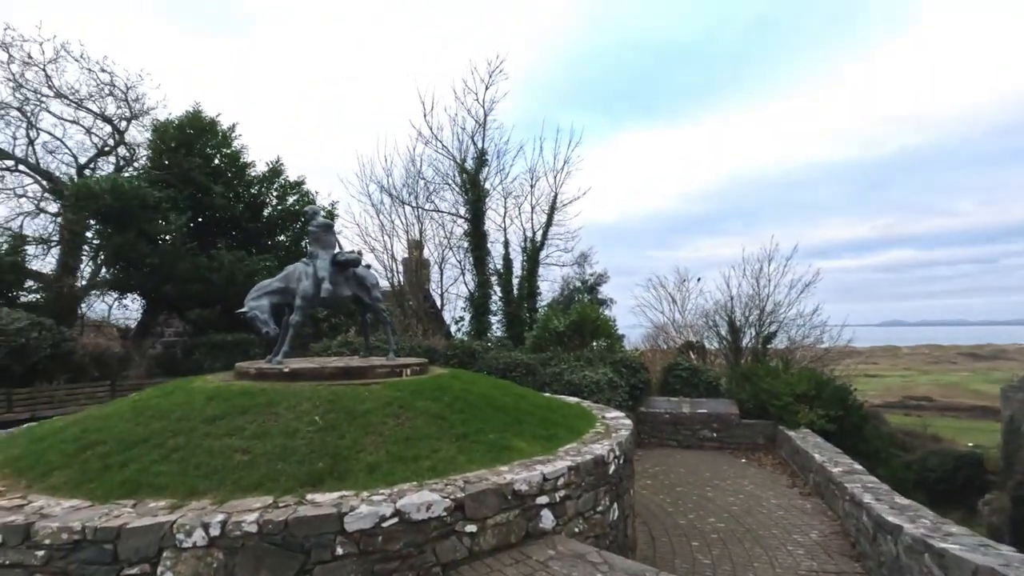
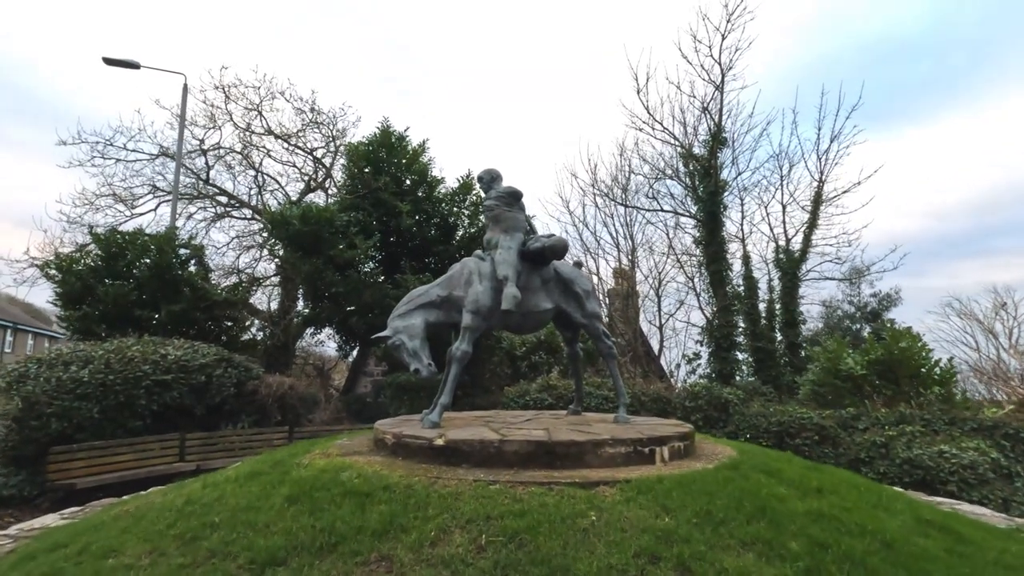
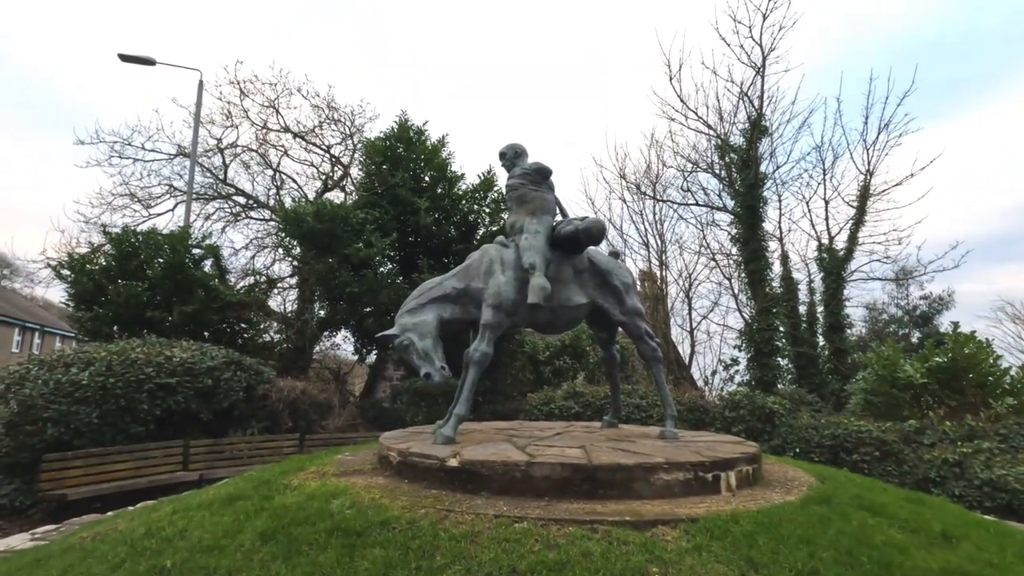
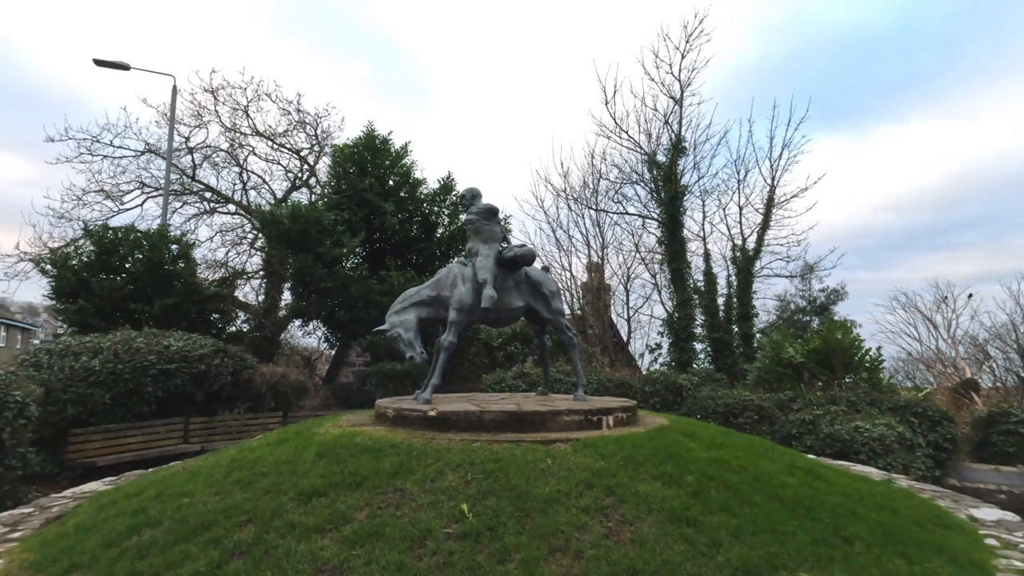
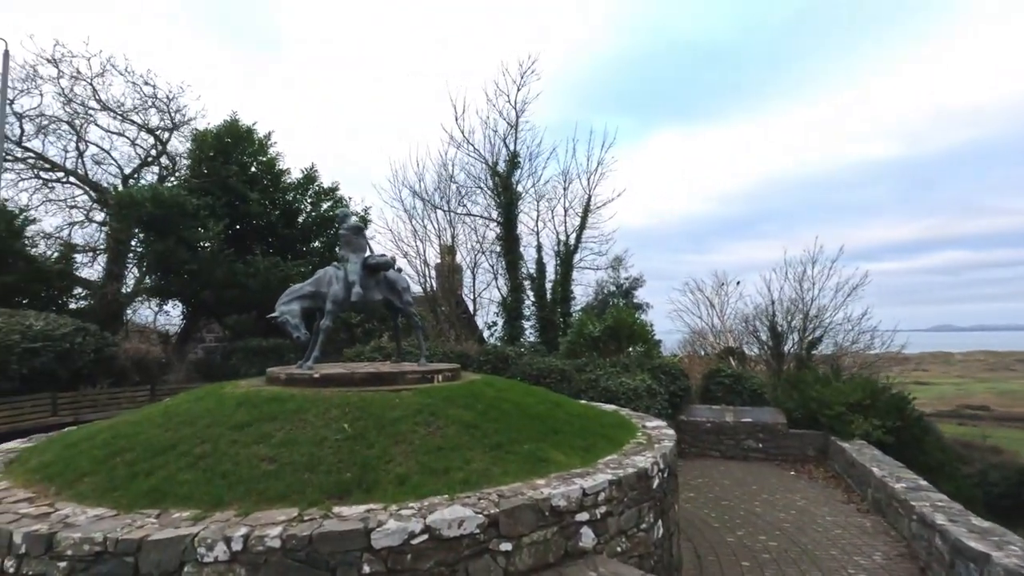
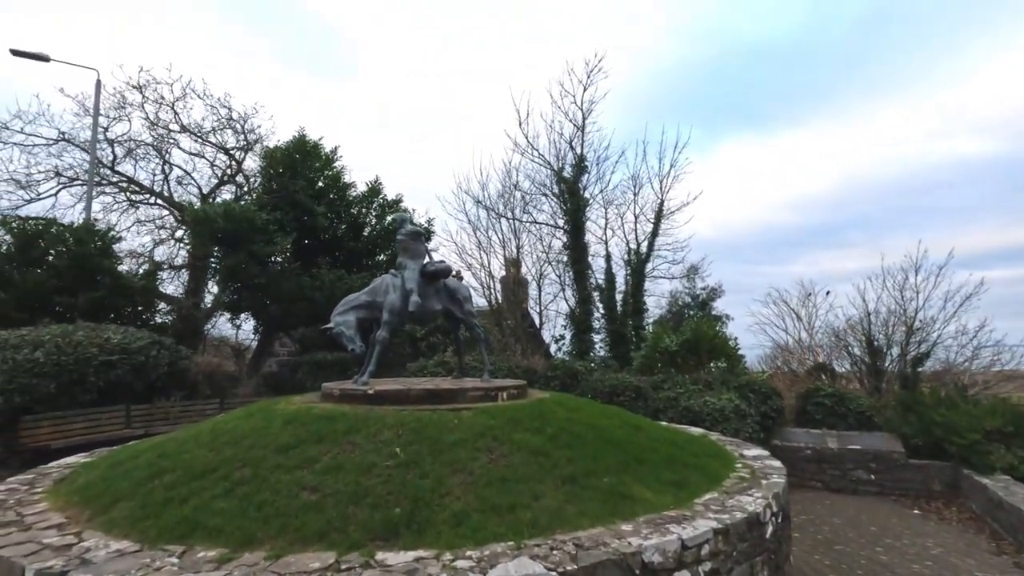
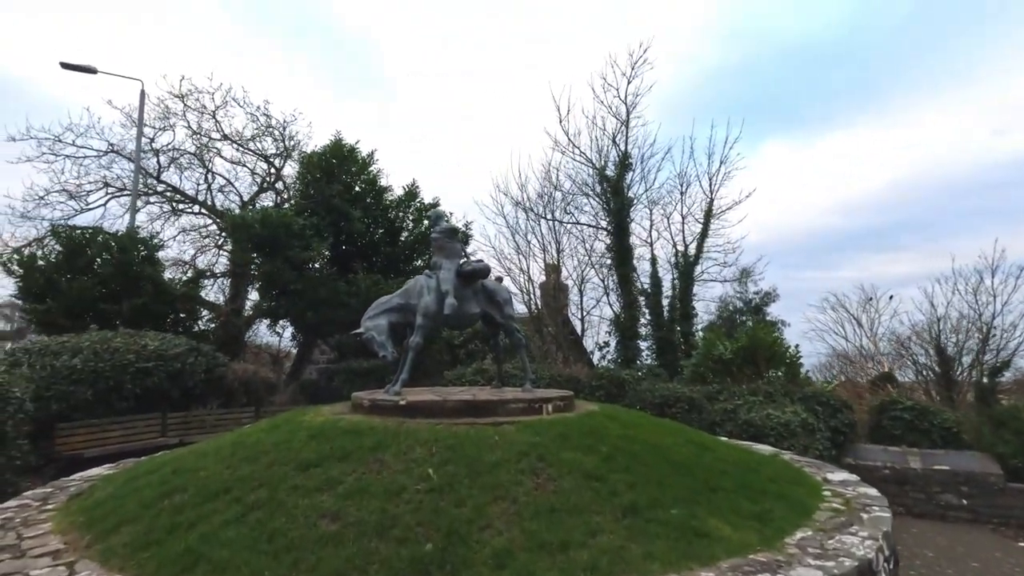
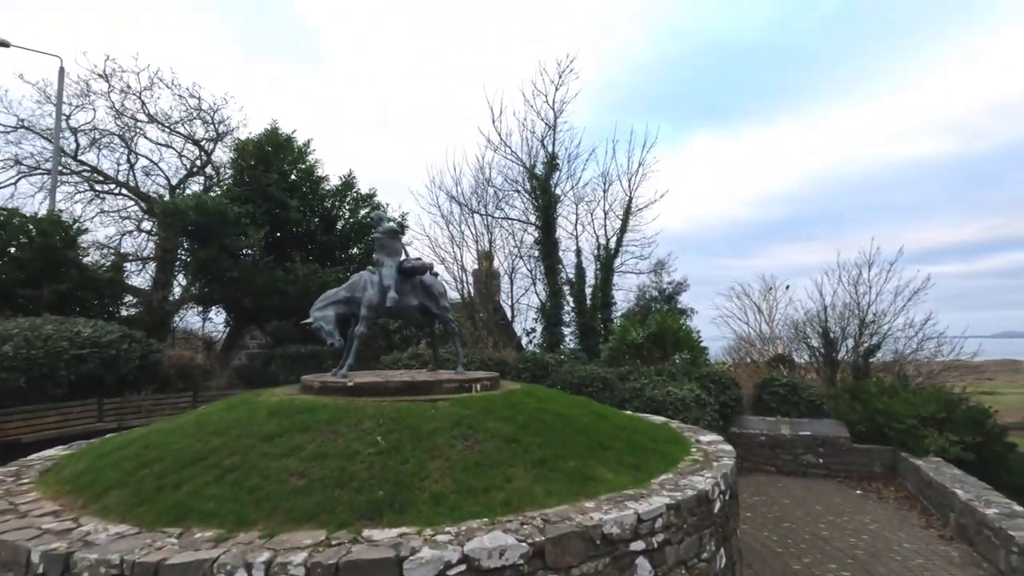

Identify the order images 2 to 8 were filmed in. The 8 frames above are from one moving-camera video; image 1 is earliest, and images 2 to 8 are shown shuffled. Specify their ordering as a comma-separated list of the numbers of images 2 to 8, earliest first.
5, 8, 6, 7, 4, 2, 3
